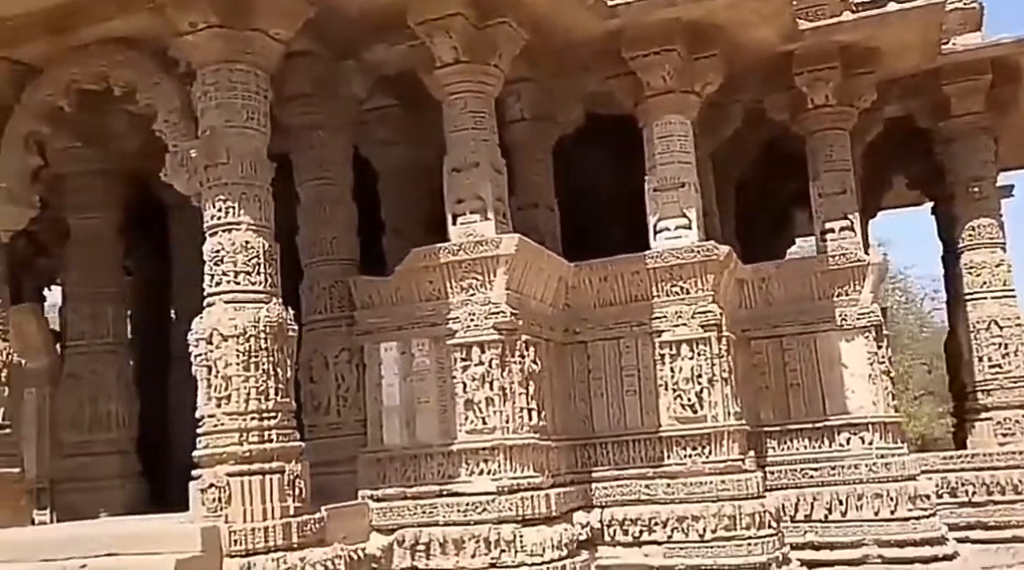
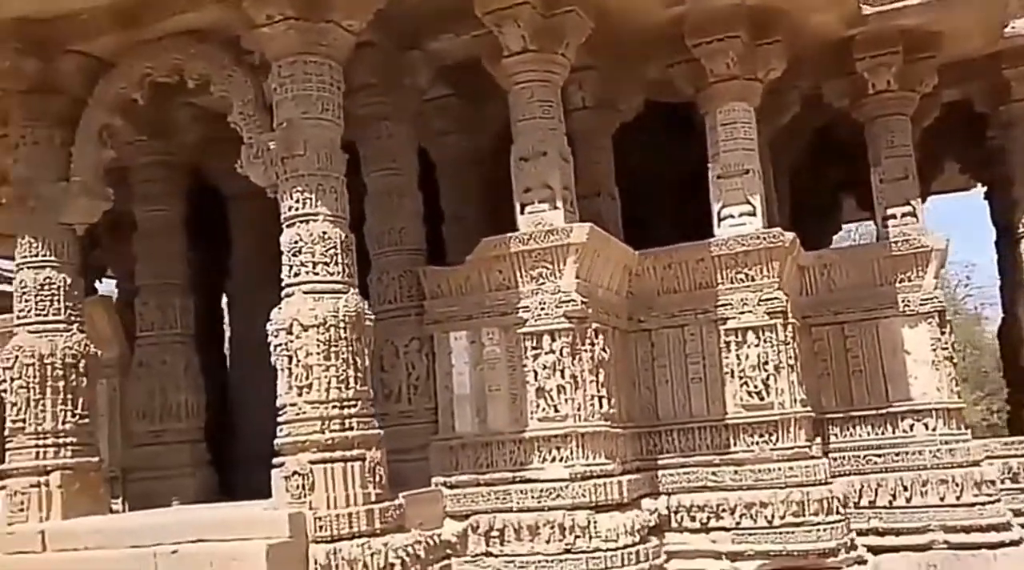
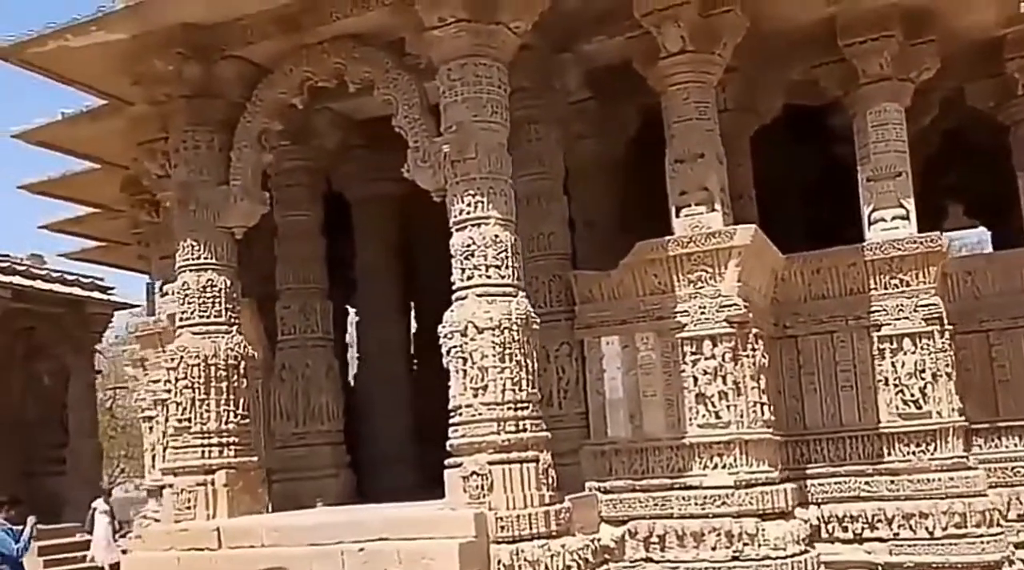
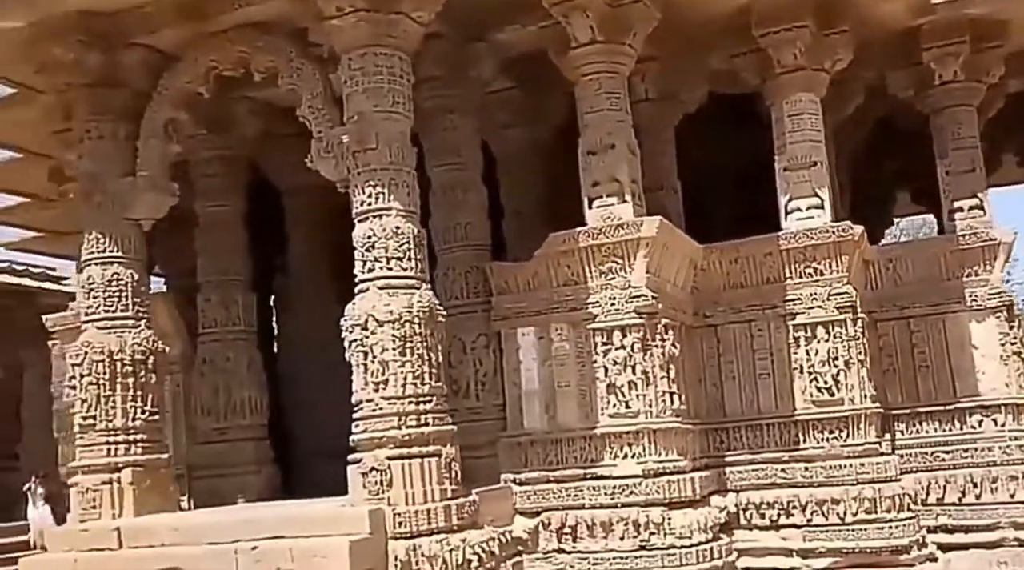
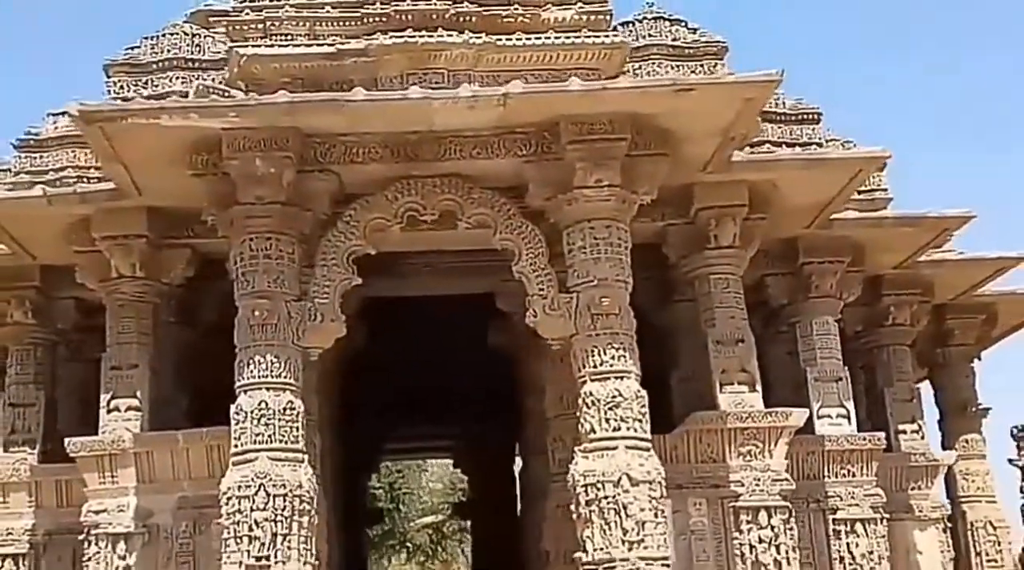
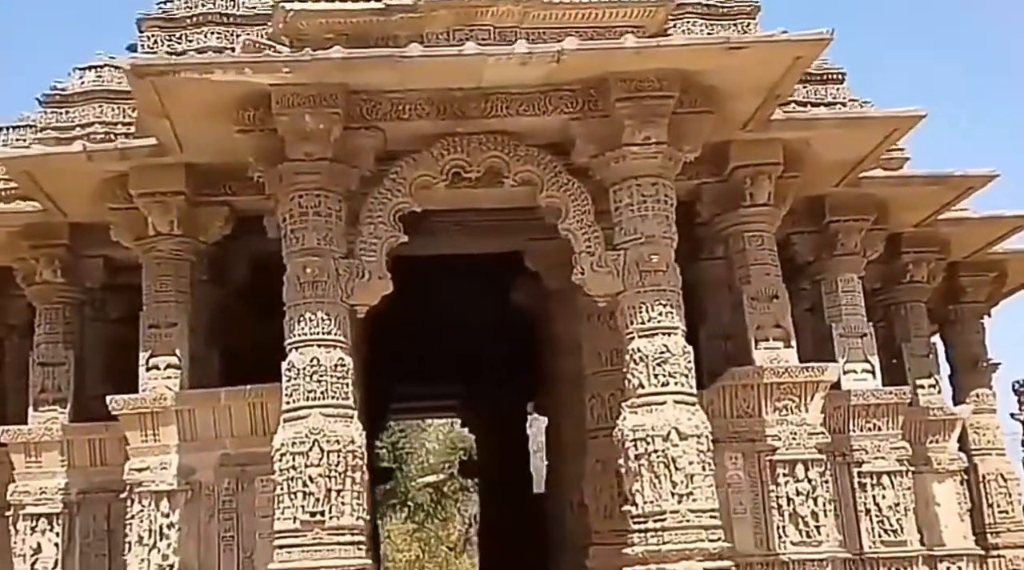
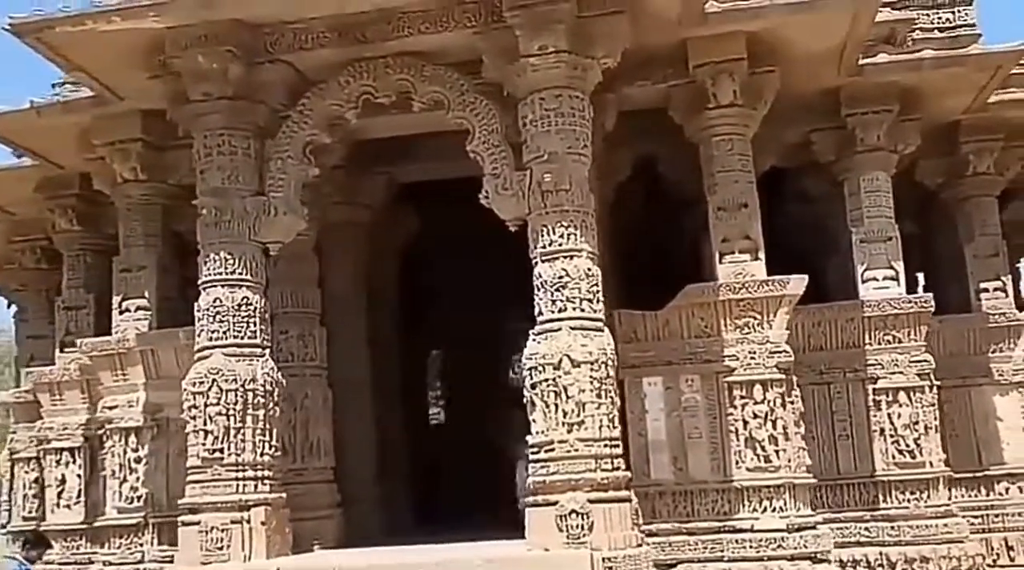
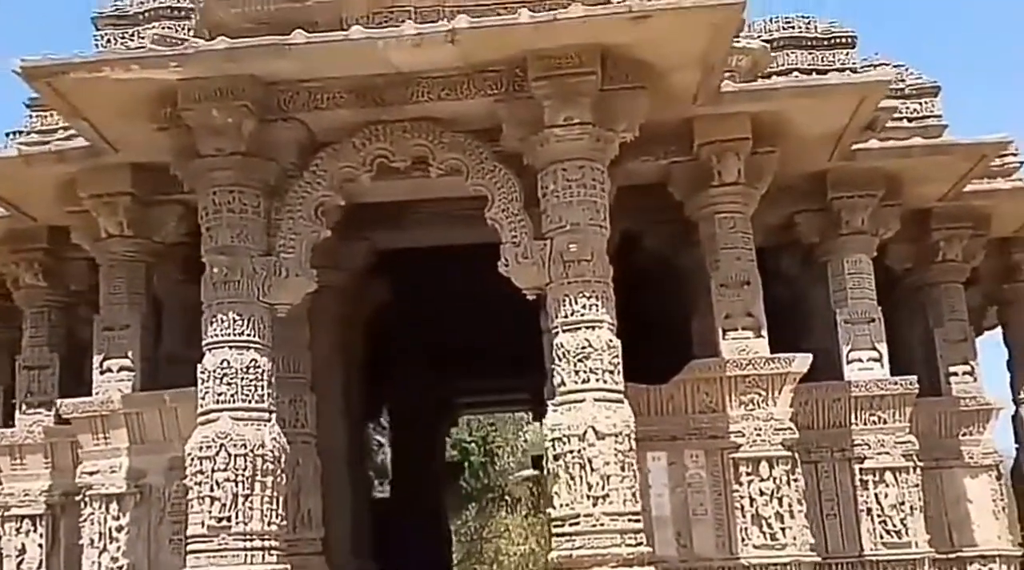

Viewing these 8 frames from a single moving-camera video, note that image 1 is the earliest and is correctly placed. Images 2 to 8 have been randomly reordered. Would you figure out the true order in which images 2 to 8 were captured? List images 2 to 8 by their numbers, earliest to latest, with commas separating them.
2, 4, 3, 7, 8, 5, 6
